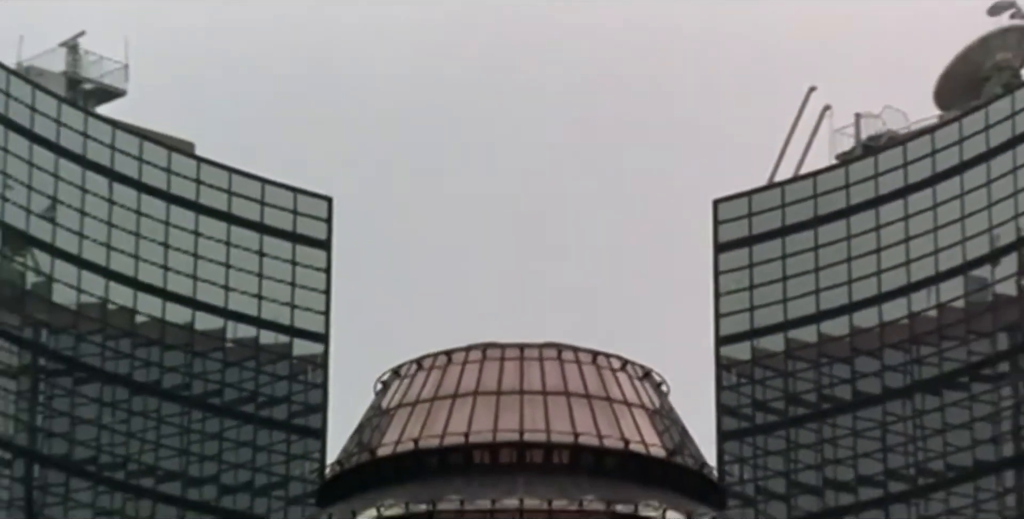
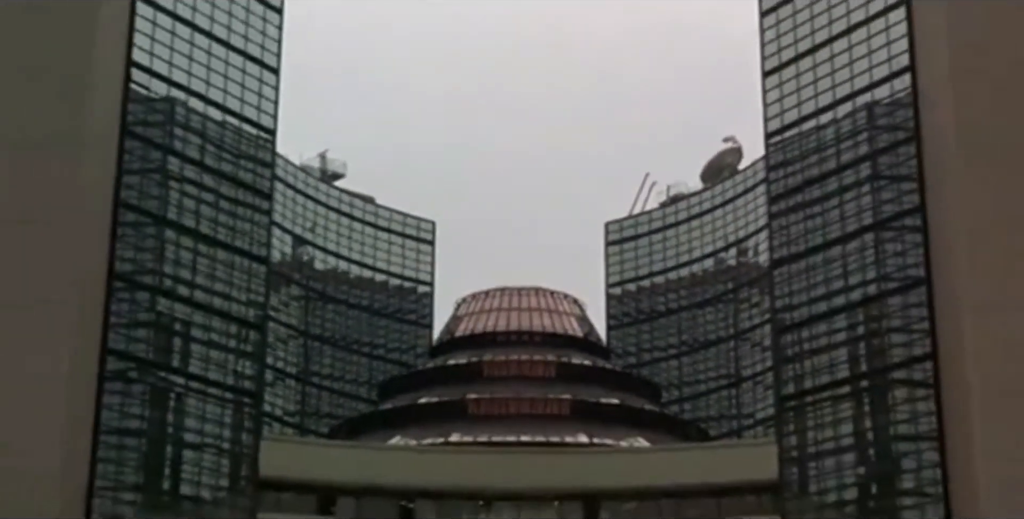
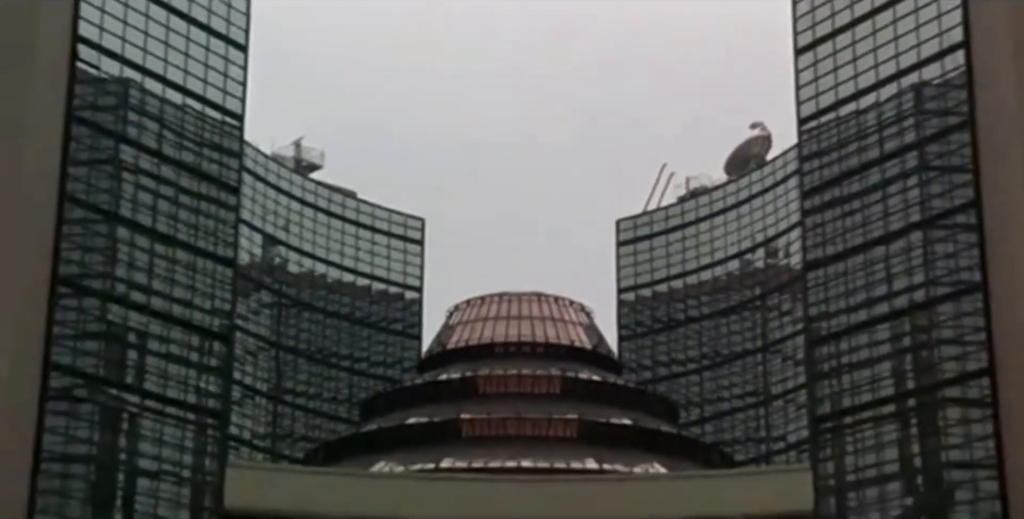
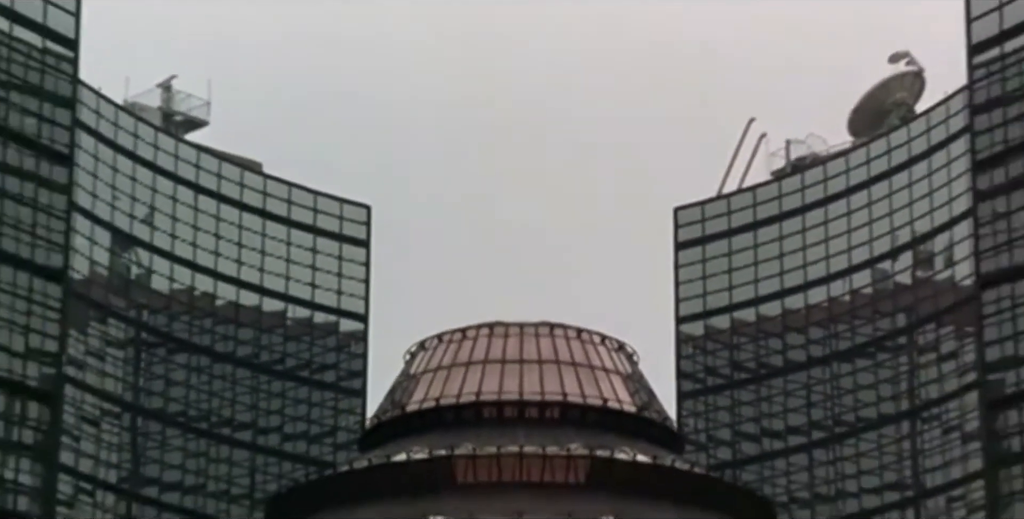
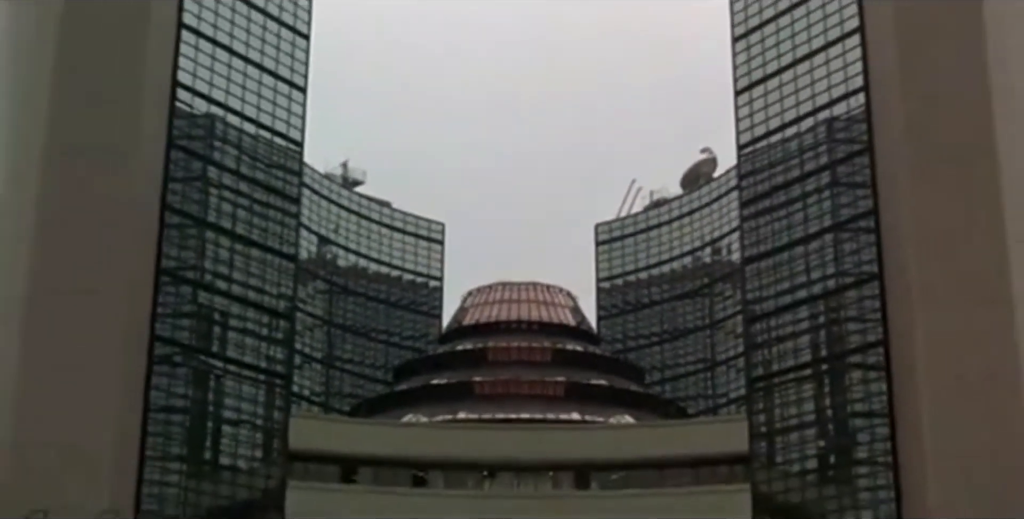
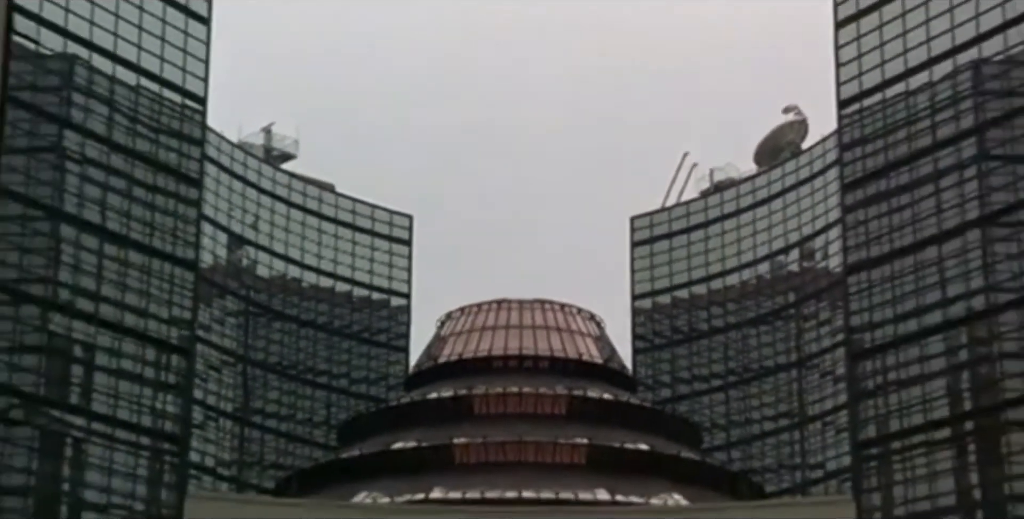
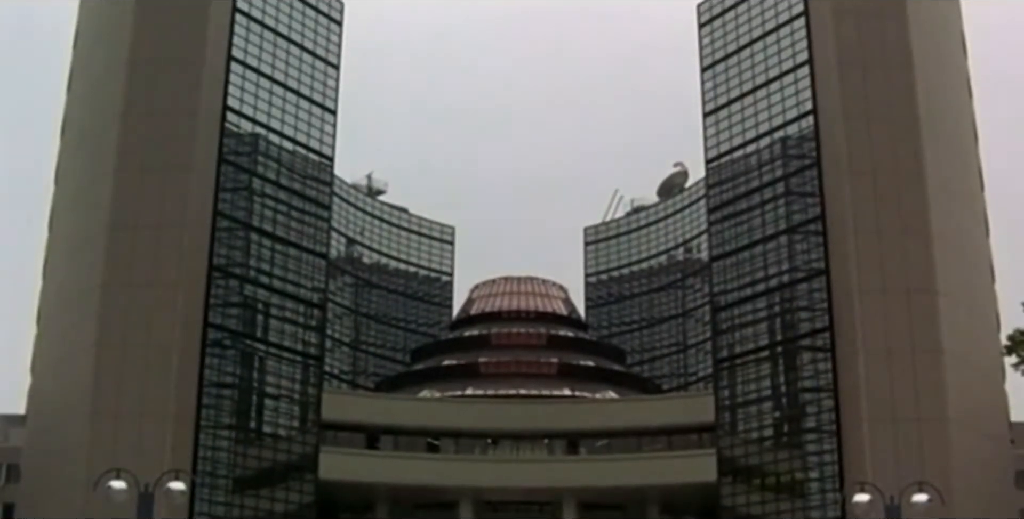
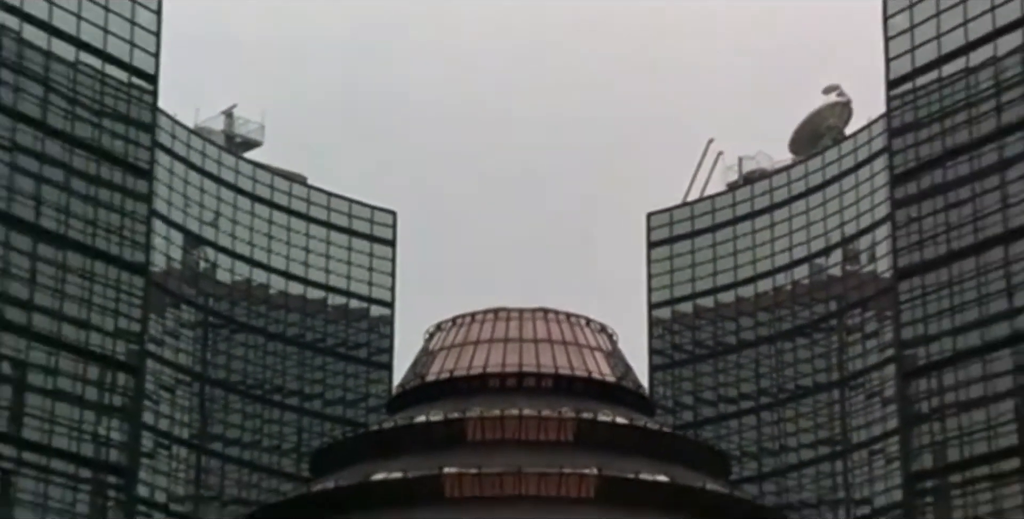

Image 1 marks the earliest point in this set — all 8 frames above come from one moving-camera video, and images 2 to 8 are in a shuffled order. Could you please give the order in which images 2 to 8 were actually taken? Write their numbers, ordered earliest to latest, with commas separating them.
4, 8, 6, 3, 2, 5, 7
